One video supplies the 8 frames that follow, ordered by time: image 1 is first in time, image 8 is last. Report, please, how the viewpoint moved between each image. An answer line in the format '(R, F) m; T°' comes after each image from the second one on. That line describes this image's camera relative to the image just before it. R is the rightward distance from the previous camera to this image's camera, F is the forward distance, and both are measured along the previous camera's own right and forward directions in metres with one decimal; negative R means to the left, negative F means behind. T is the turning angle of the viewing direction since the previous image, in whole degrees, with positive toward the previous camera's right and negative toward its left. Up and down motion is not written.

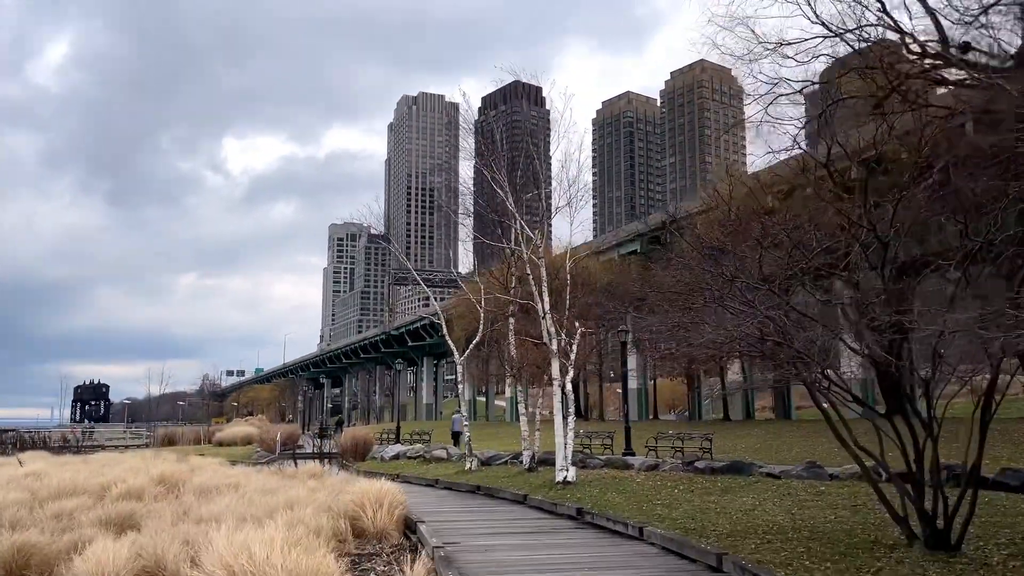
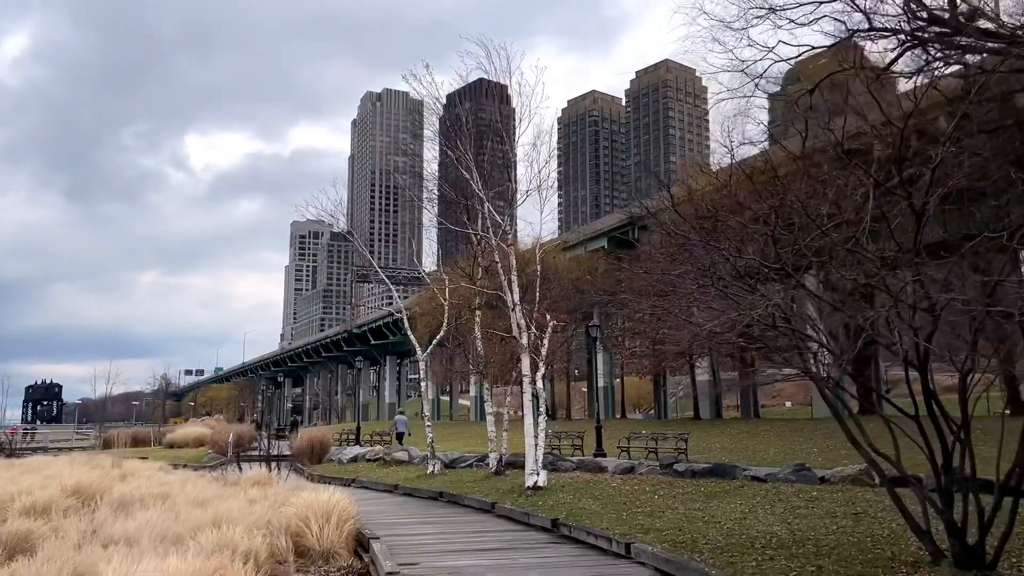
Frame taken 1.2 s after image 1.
(0.0, +0.9) m; +2°
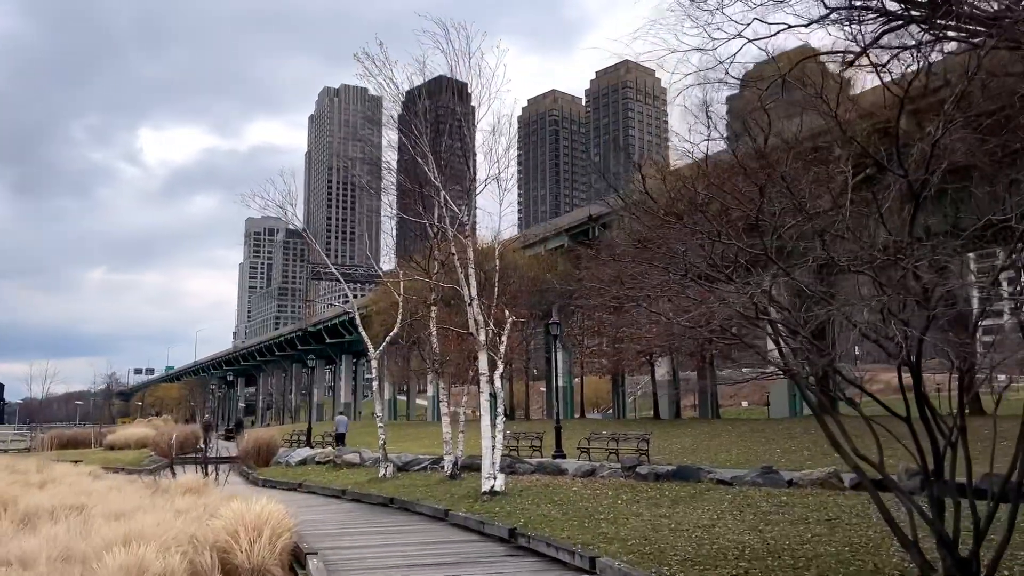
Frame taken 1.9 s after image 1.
(0.0, +0.6) m; +3°
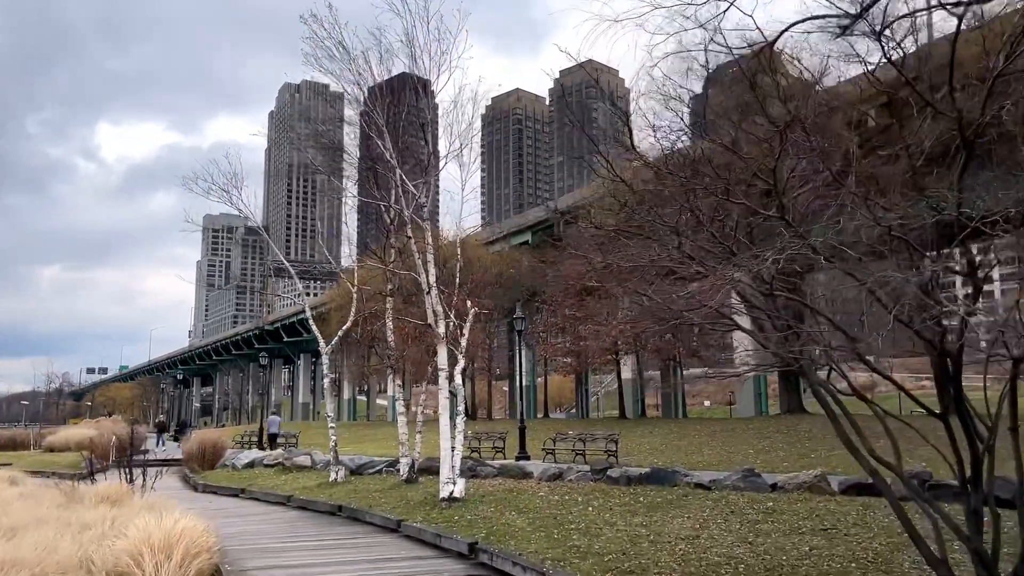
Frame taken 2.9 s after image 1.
(0.0, +0.8) m; +3°
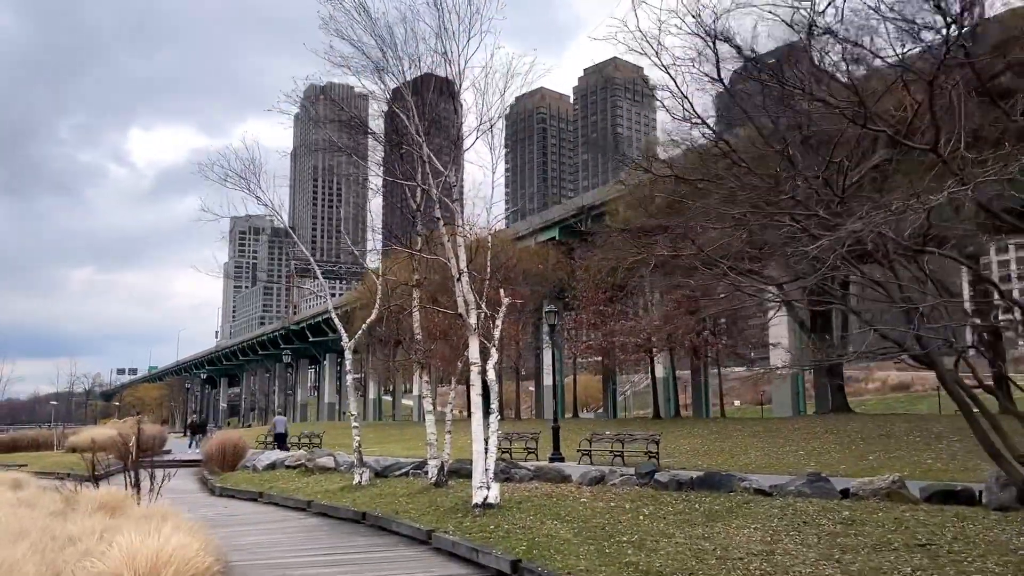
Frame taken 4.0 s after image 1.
(-0.1, +0.8) m; -2°
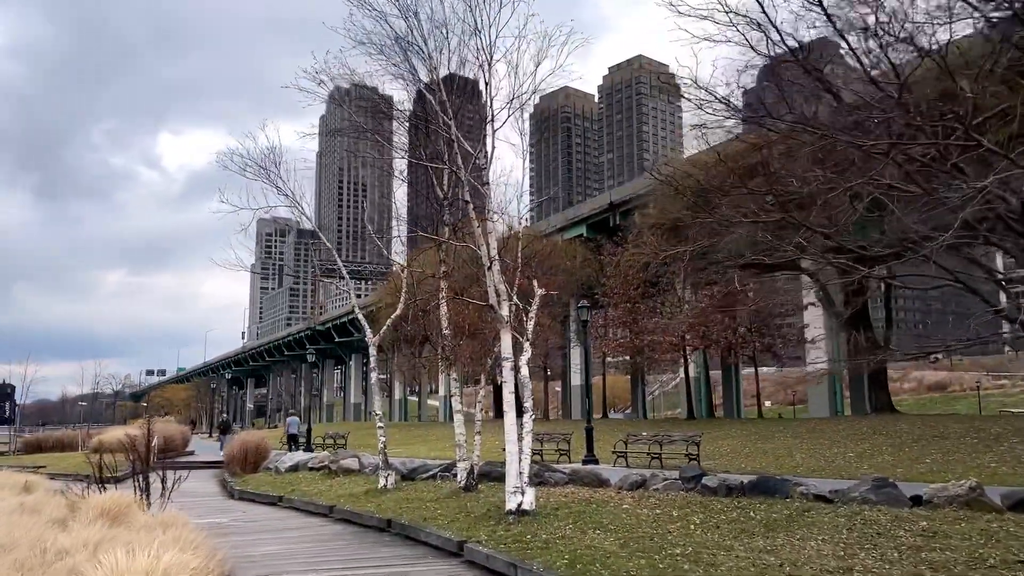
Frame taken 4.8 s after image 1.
(-0.1, +0.6) m; -2°
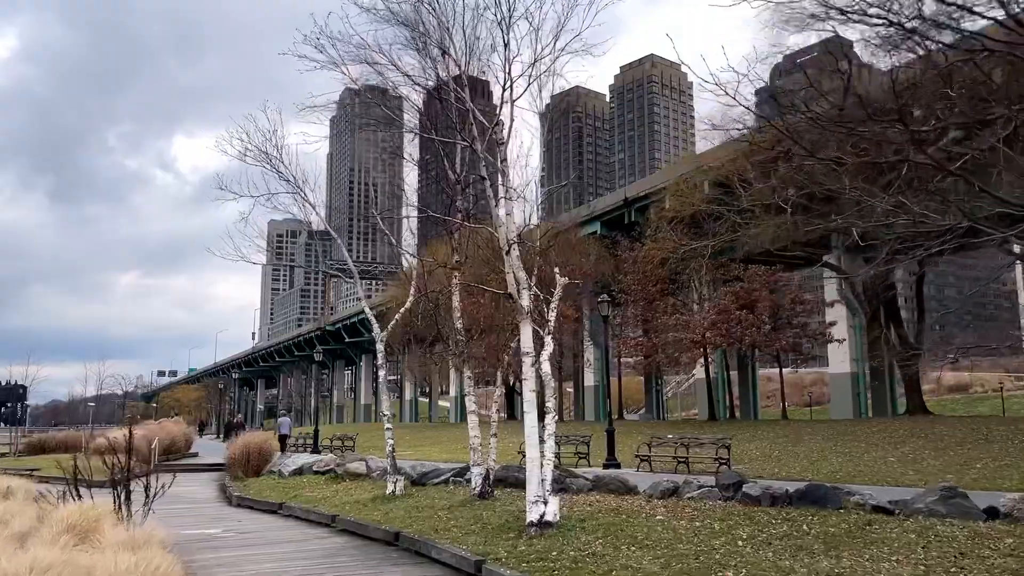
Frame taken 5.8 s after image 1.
(-0.1, +0.8) m; -1°
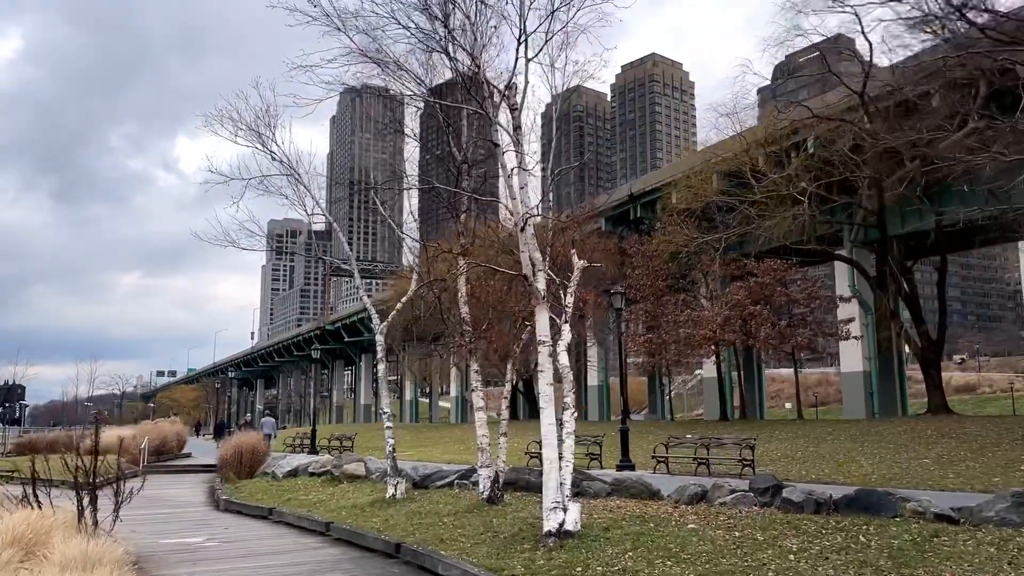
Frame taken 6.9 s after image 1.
(-0.1, +0.8) m; 0°
